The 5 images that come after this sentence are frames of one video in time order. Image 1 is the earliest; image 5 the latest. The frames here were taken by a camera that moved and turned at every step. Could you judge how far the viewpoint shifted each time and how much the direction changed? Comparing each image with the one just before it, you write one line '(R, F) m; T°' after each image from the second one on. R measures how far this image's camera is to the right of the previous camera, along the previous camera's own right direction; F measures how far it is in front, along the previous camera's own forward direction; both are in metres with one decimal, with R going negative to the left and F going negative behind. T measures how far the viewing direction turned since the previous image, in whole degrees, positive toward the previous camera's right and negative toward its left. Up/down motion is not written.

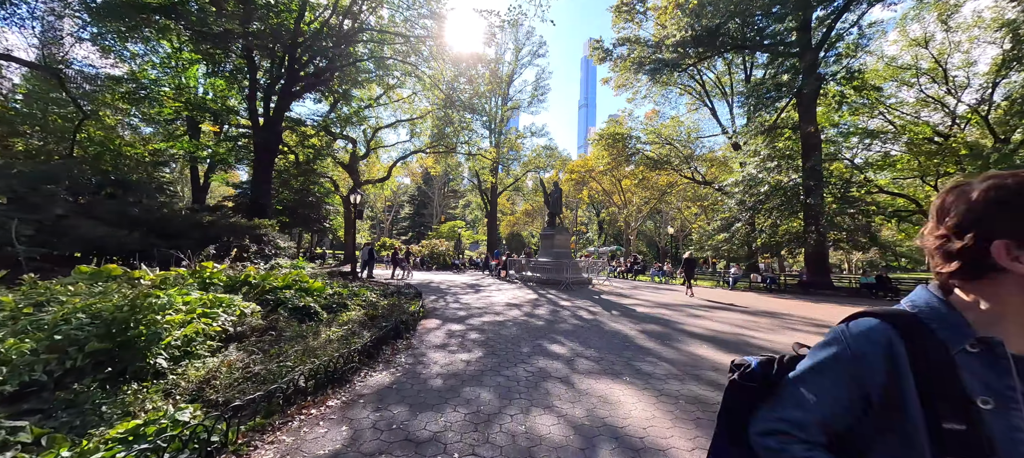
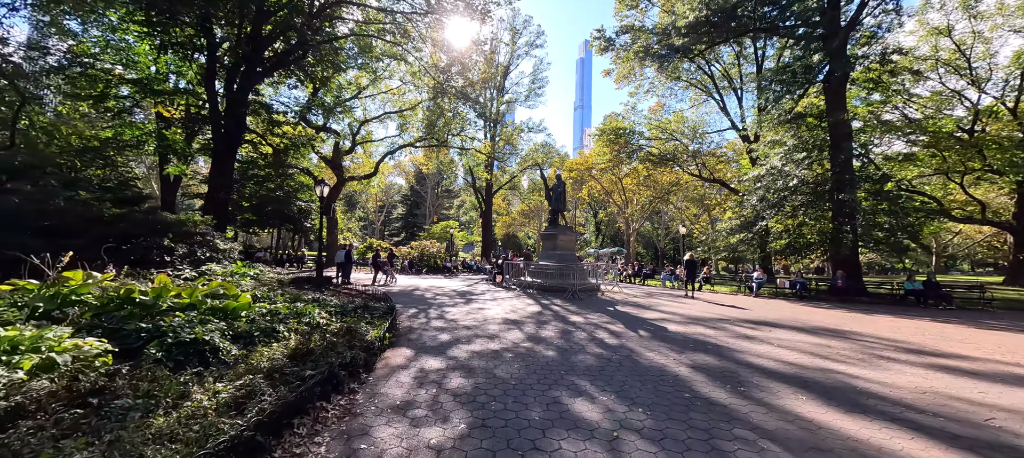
(-0.1, +1.8) m; +1°
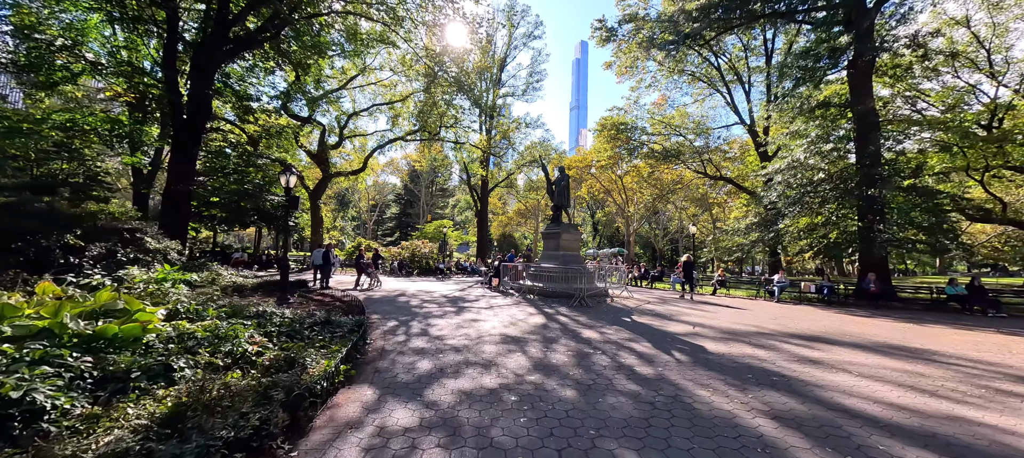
(-0.1, +1.3) m; +1°
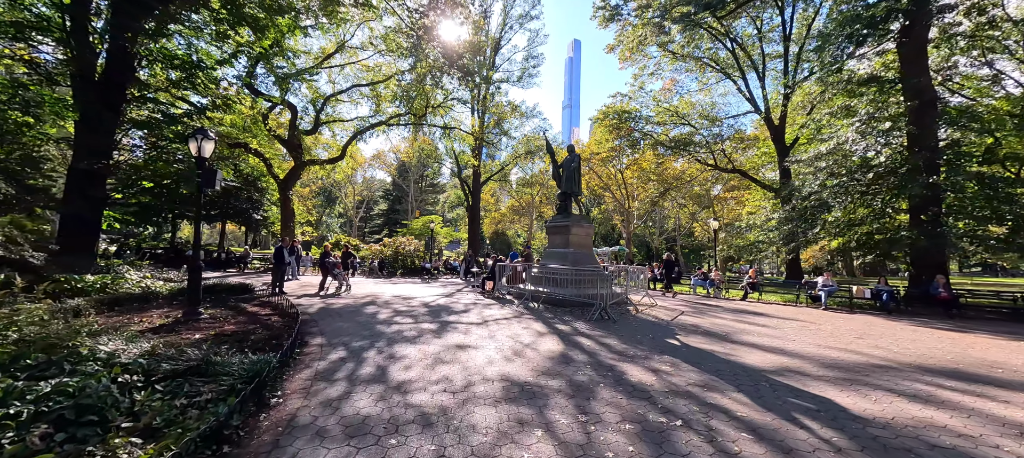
(-0.2, +2.1) m; +1°
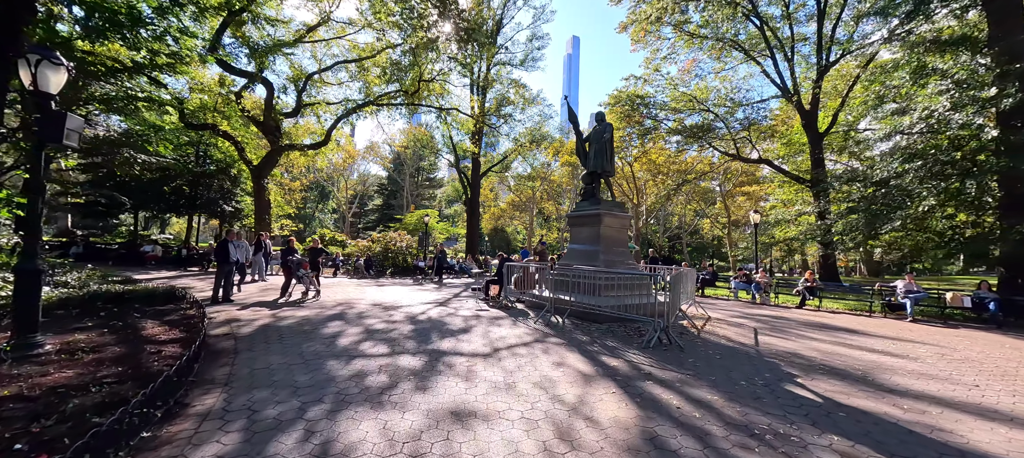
(-0.3, +2.1) m; 0°
